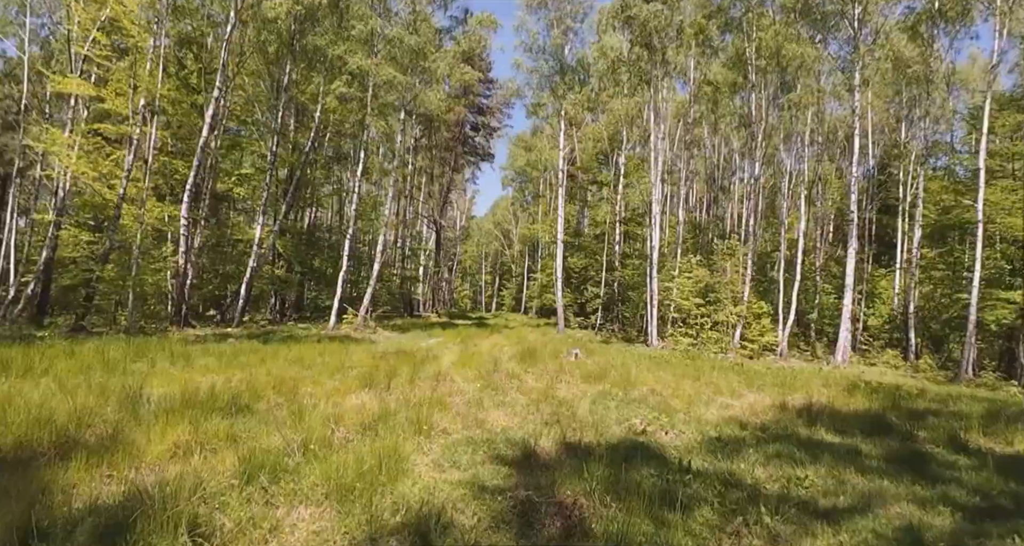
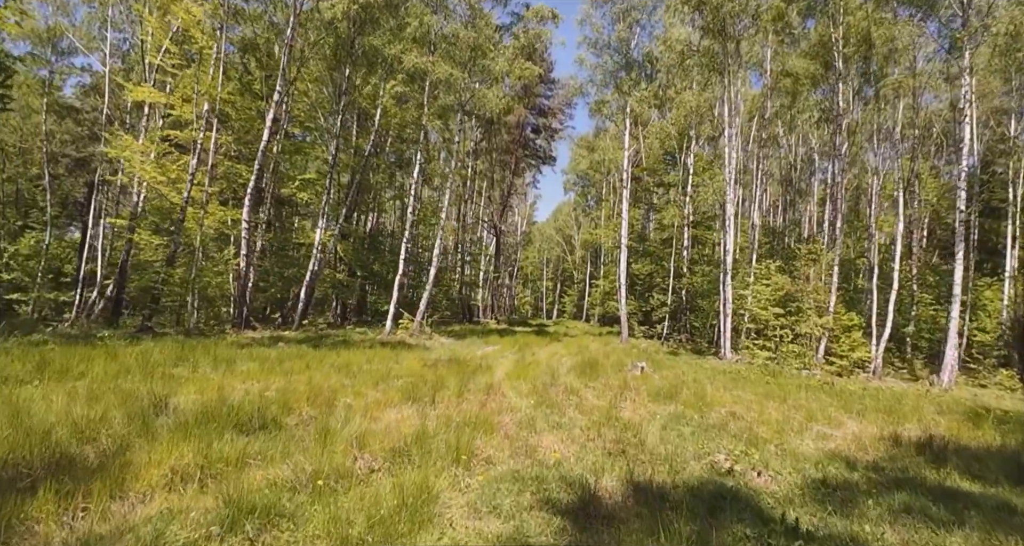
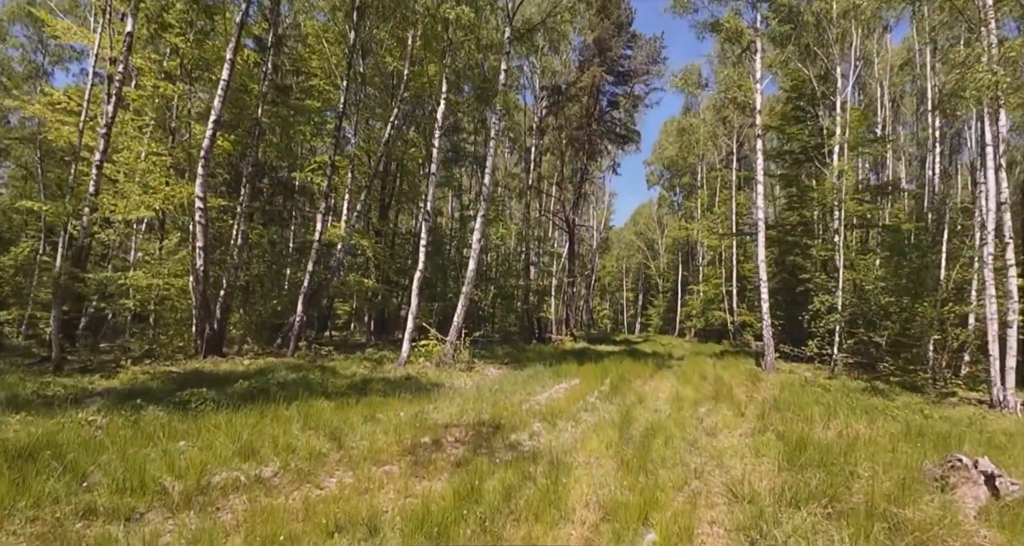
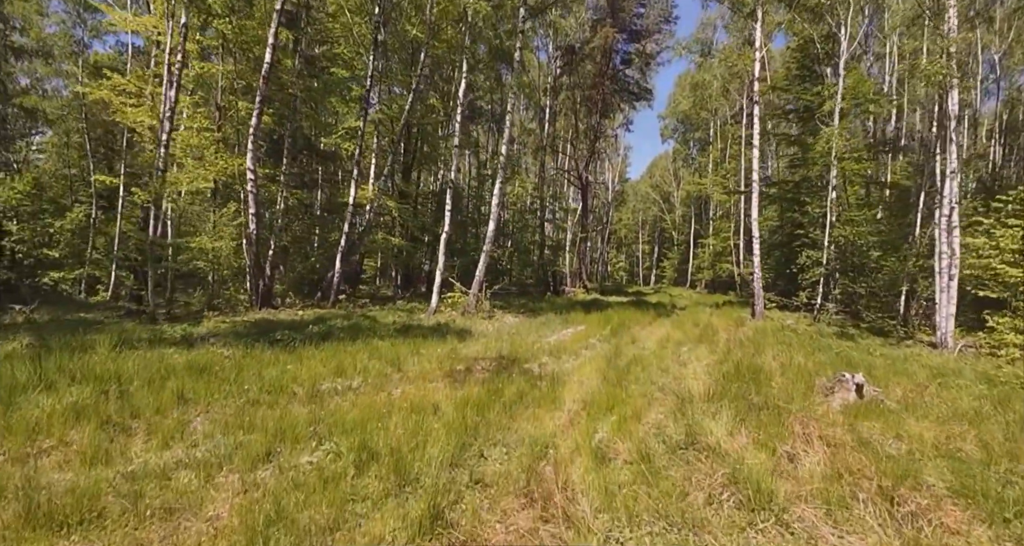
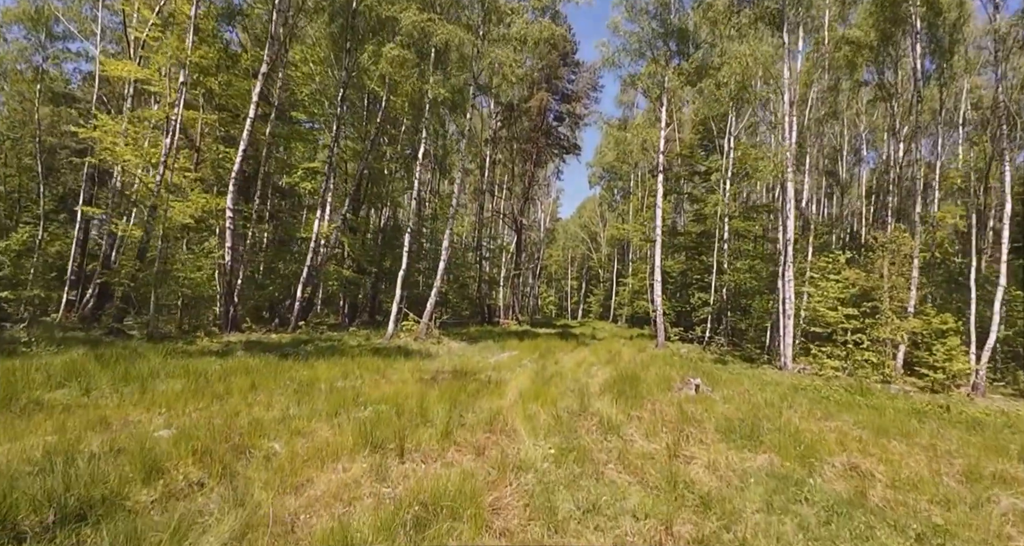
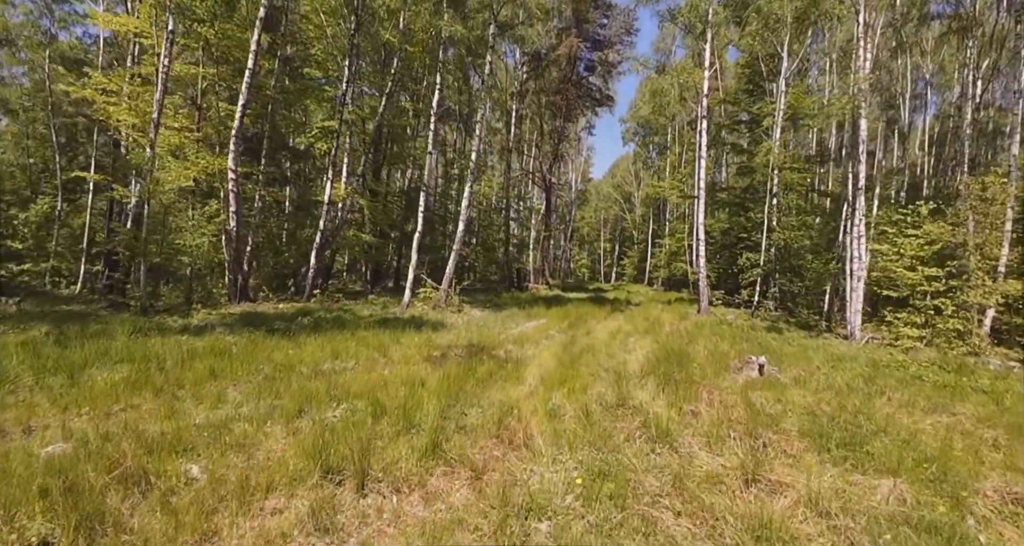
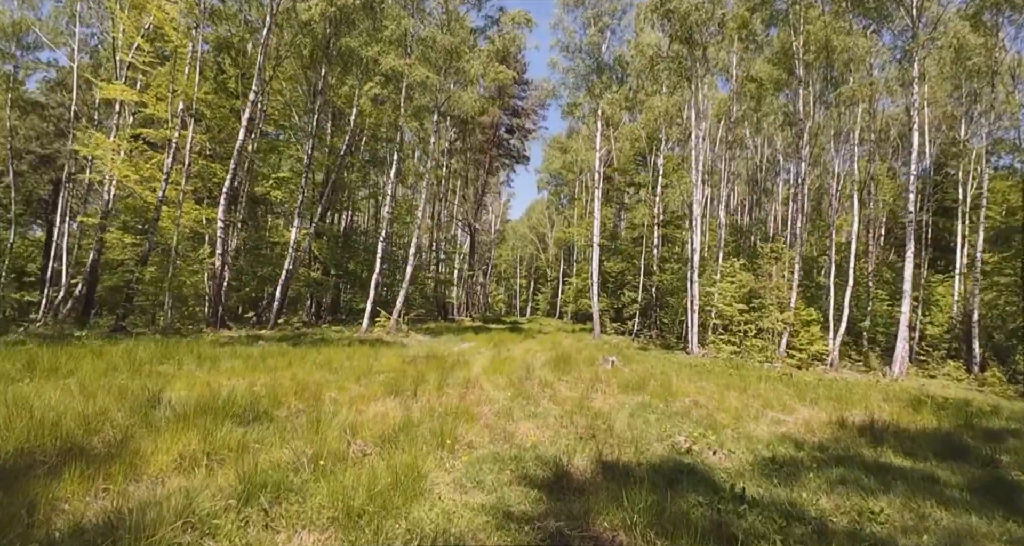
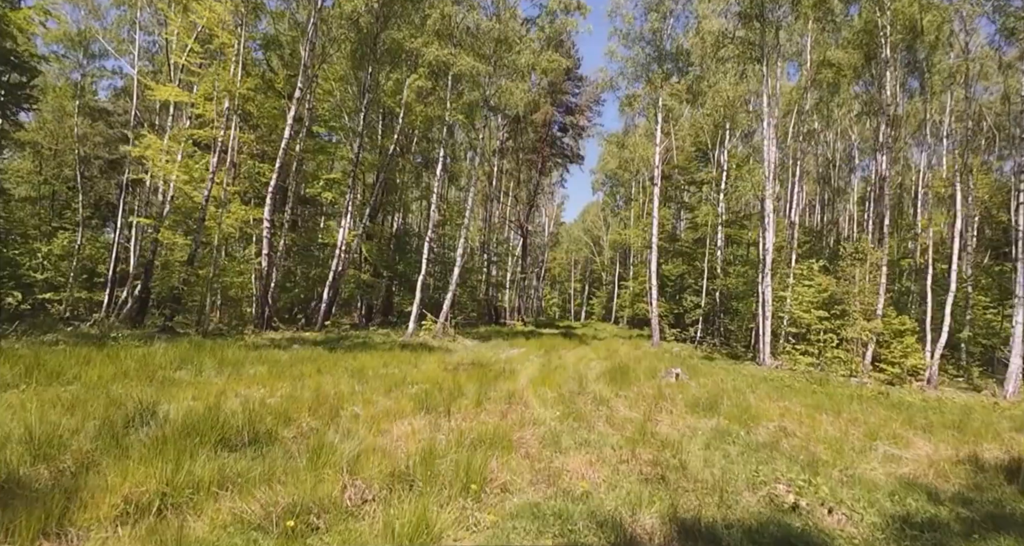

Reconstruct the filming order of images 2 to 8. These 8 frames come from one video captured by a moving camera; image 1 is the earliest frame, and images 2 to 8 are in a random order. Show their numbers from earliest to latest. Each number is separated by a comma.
7, 2, 8, 5, 6, 4, 3
